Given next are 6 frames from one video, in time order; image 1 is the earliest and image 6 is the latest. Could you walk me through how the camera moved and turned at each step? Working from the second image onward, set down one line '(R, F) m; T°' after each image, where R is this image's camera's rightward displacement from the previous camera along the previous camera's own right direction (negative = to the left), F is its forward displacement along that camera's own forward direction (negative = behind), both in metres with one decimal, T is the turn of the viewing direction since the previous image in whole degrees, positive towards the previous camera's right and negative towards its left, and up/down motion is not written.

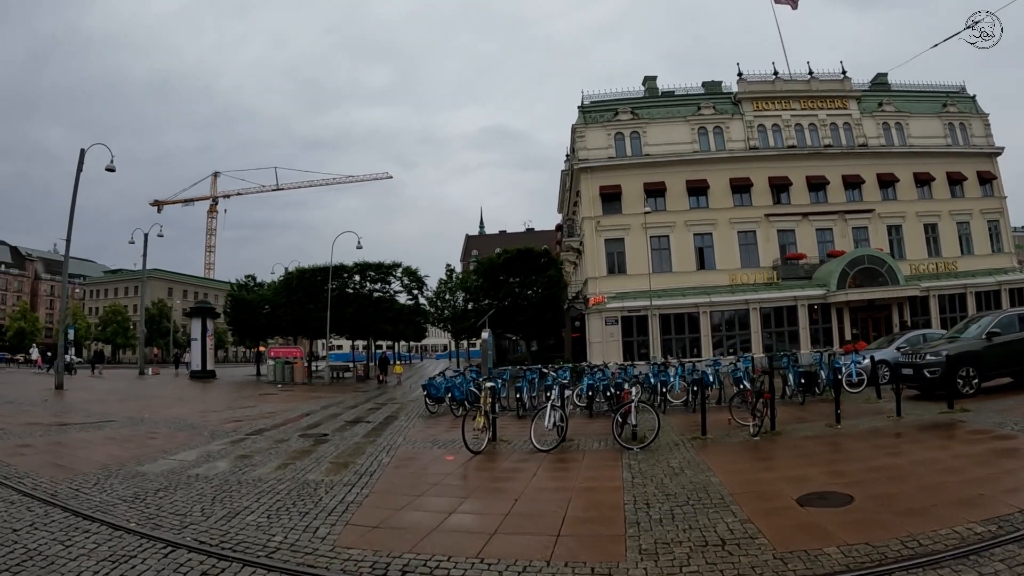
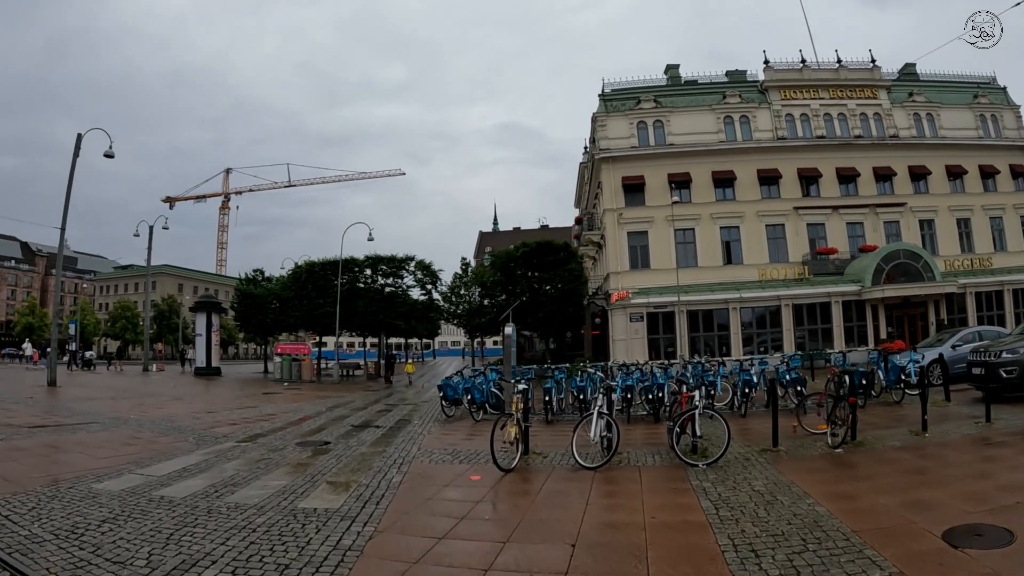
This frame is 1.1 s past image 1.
(-0.3, +1.4) m; -1°
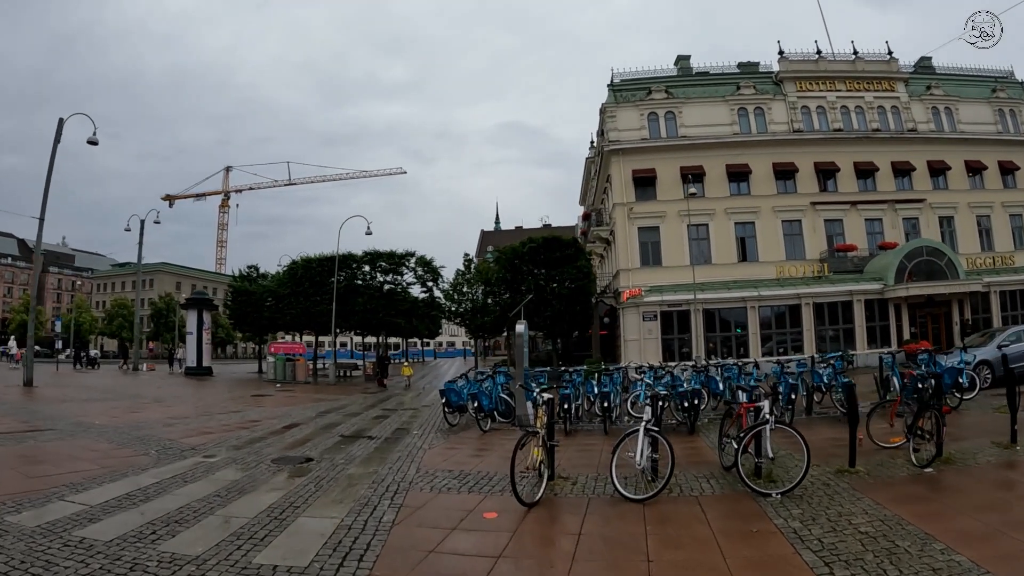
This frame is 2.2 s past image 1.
(-0.2, +1.3) m; 0°
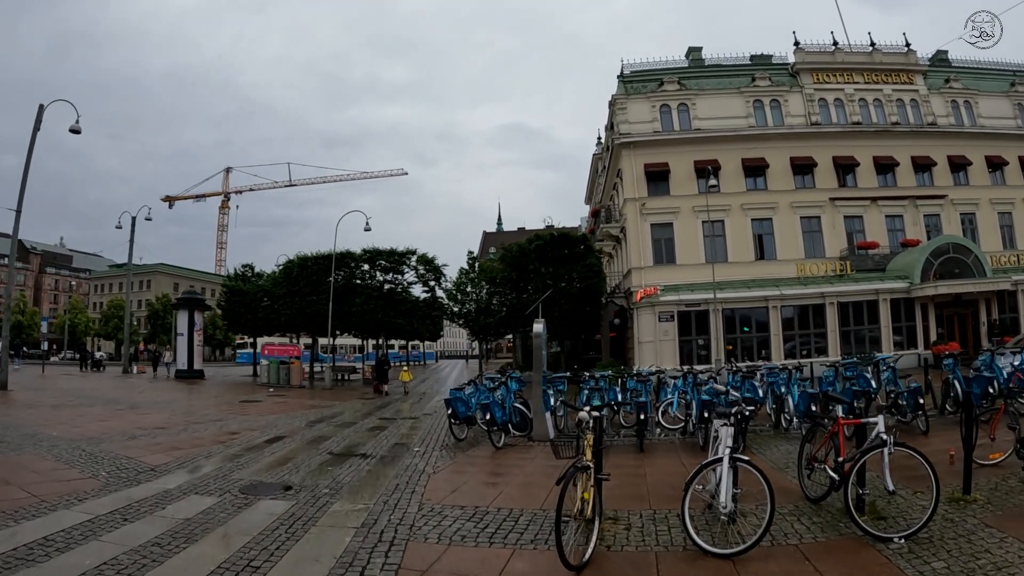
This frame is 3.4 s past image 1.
(-0.2, +1.4) m; 0°
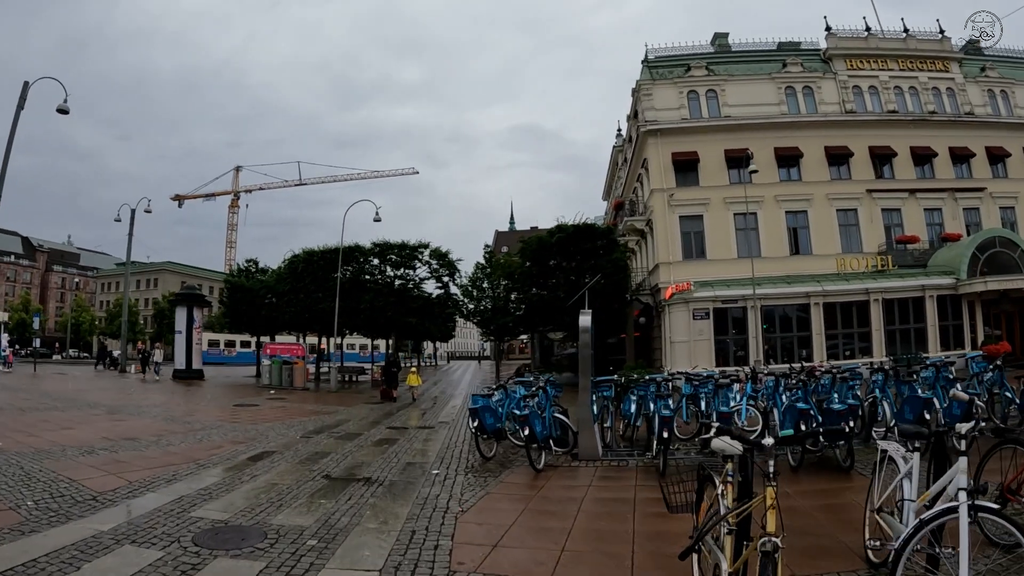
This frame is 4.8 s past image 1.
(-0.4, +1.7) m; -1°
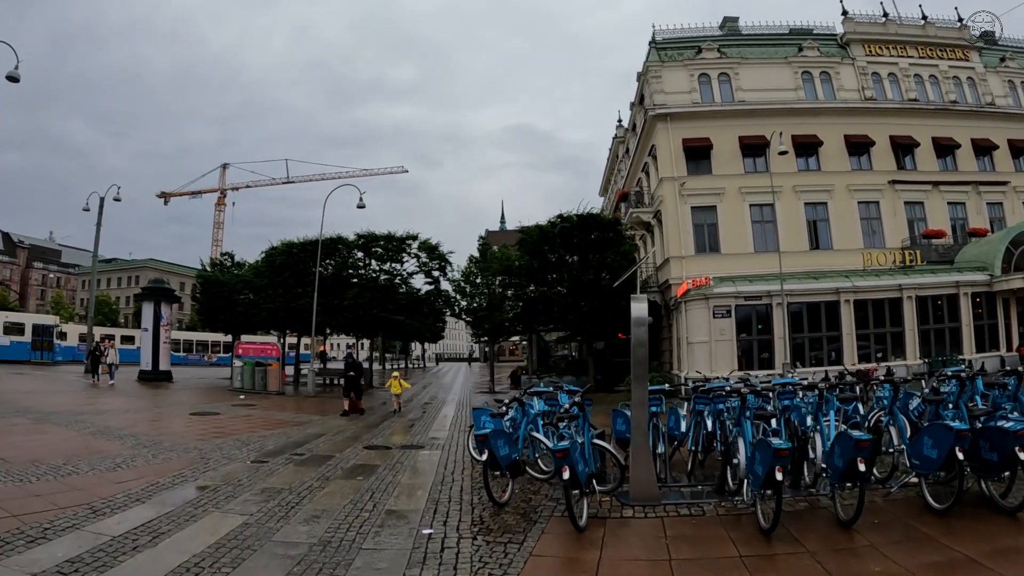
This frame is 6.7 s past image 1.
(-0.3, +2.1) m; +1°
